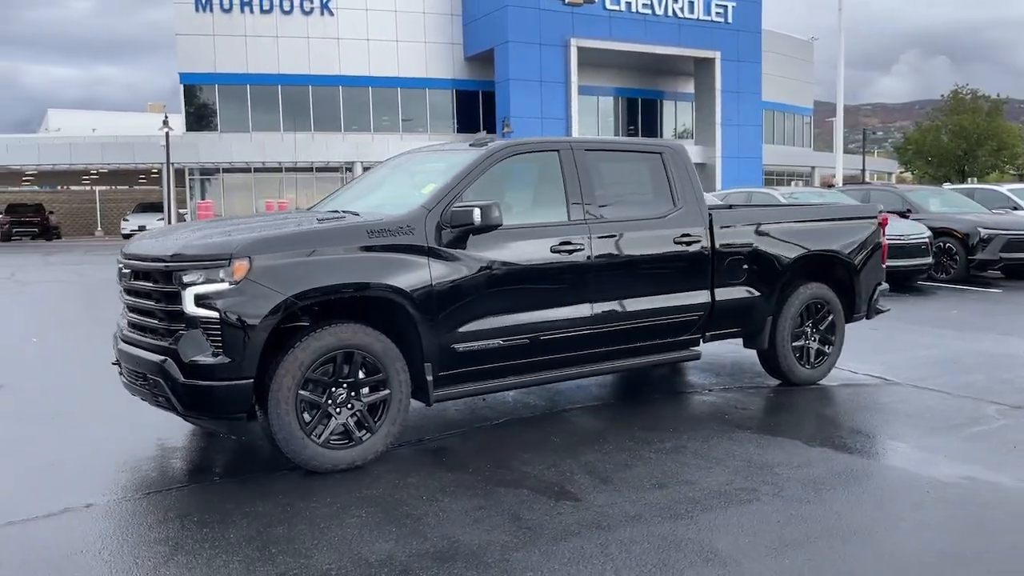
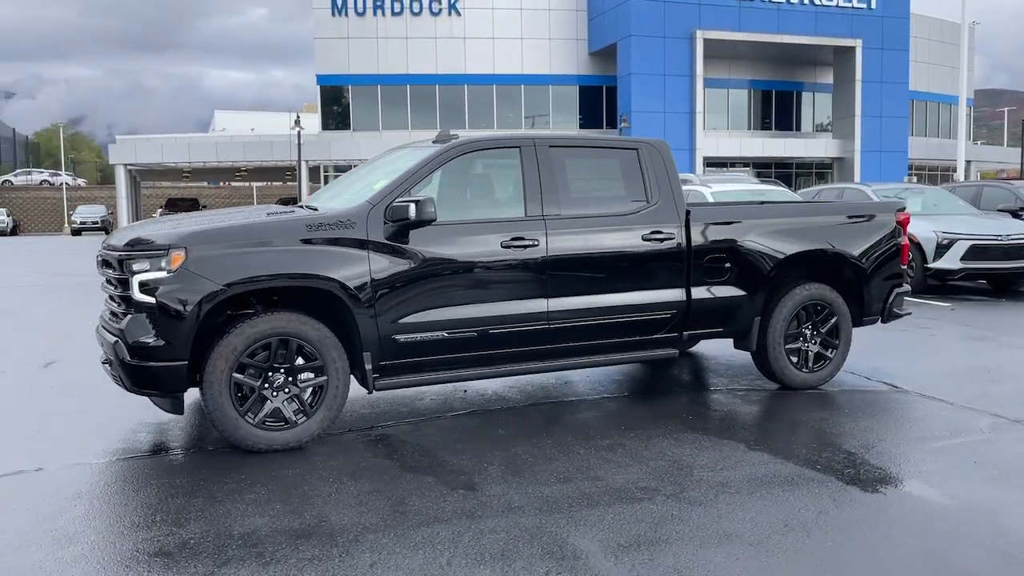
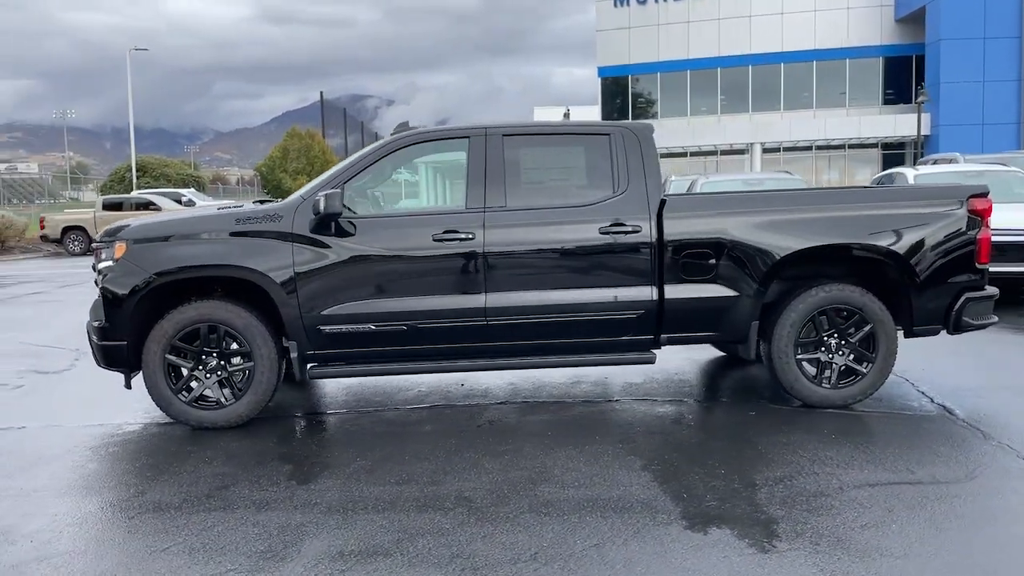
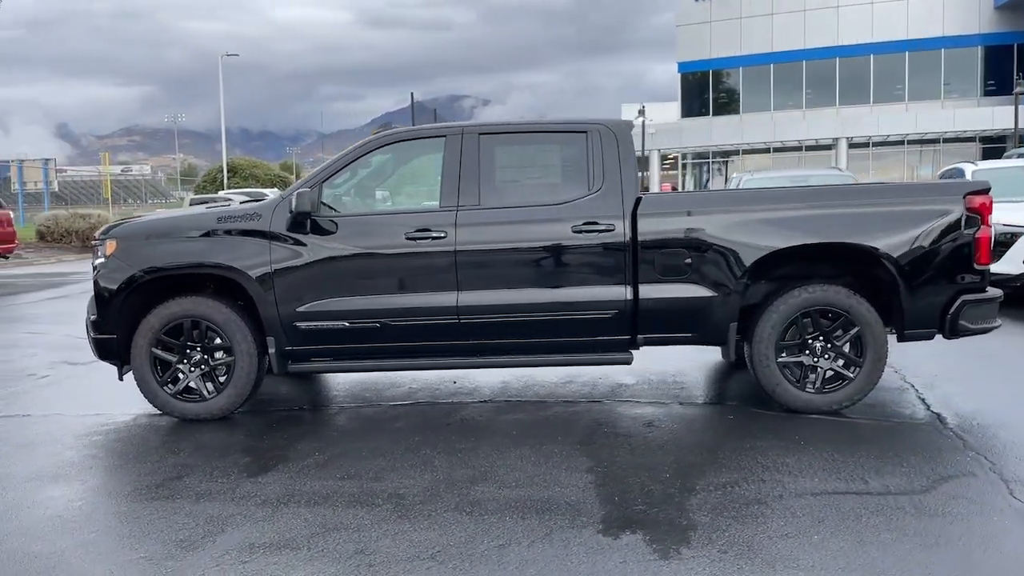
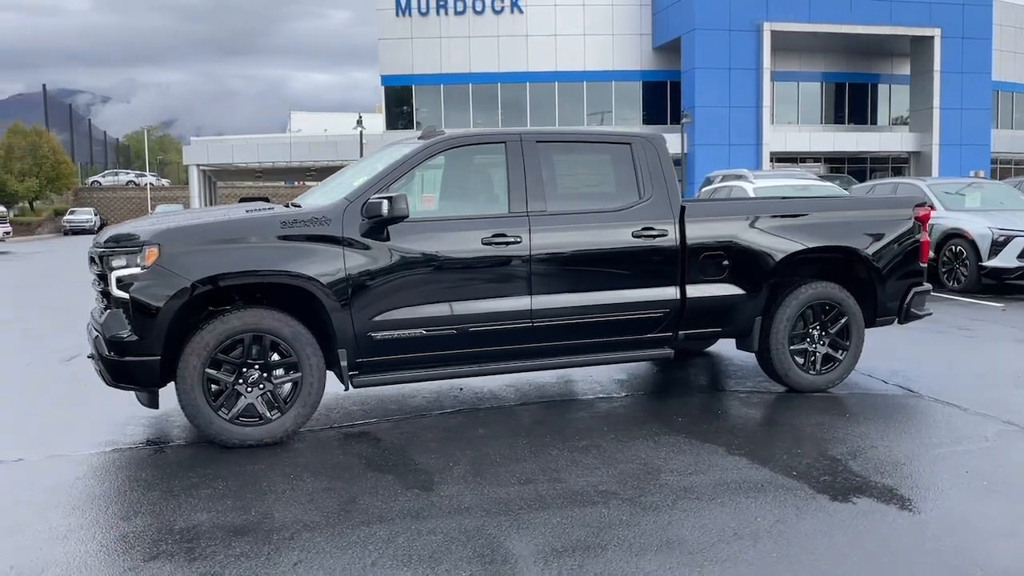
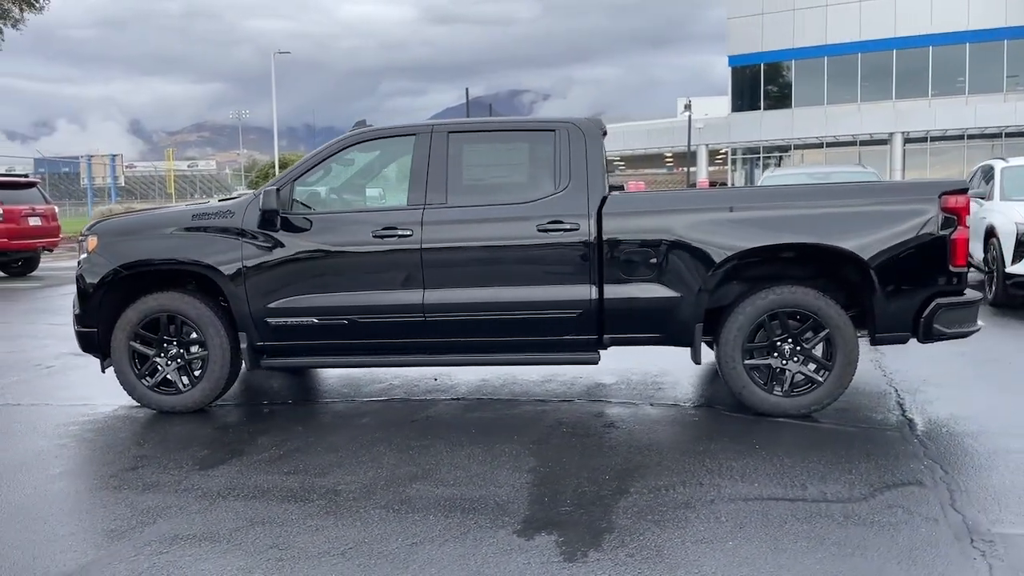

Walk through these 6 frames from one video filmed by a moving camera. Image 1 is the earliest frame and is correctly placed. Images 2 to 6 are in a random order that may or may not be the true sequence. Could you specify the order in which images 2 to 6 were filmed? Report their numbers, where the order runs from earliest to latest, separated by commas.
2, 5, 3, 4, 6
